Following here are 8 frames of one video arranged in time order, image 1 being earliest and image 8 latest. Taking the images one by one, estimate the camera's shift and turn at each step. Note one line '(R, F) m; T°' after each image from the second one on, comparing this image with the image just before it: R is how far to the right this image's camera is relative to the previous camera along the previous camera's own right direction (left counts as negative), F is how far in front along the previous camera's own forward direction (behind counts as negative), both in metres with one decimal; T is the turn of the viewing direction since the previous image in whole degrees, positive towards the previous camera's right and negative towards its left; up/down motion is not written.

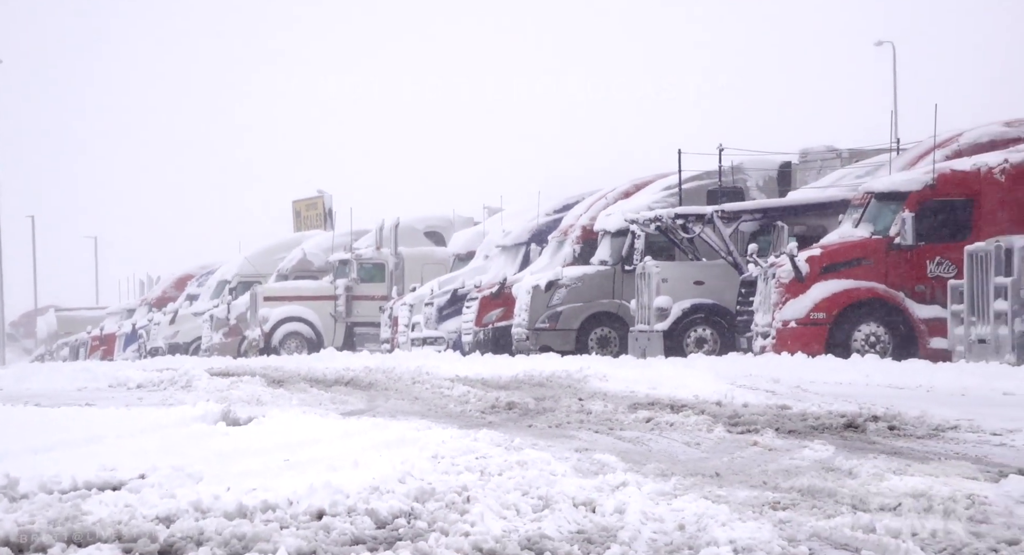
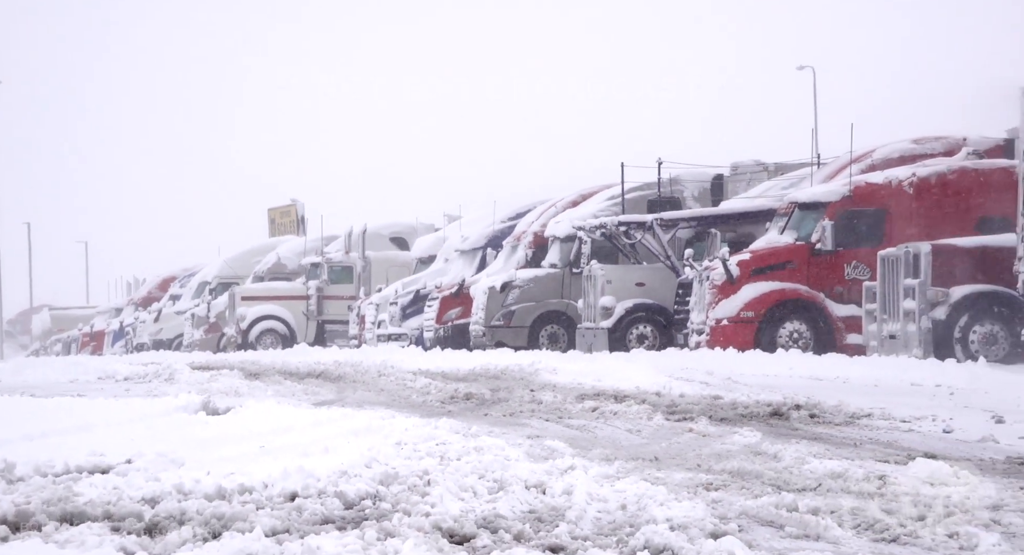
(+0.3, -0.5) m; -1°
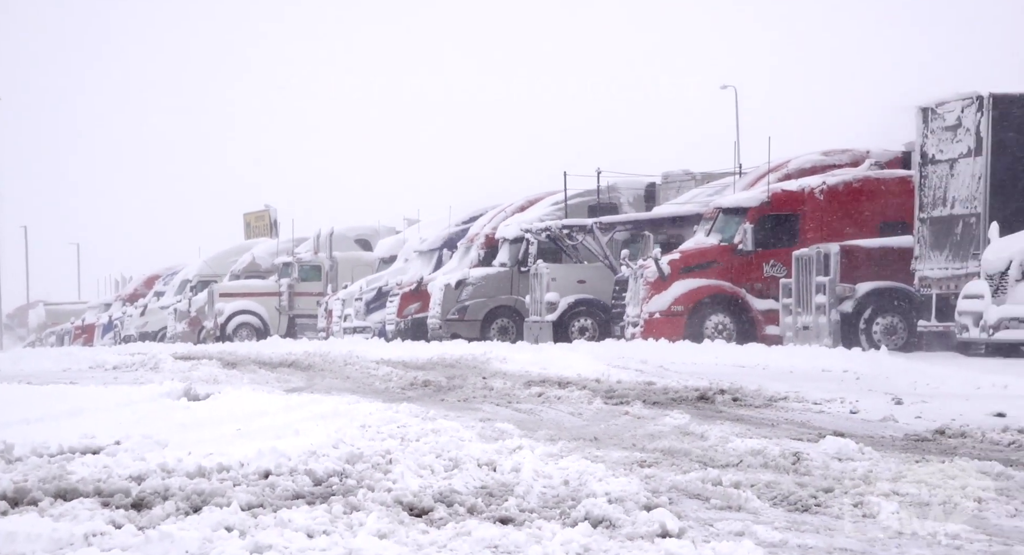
(+0.1, -0.7) m; +1°
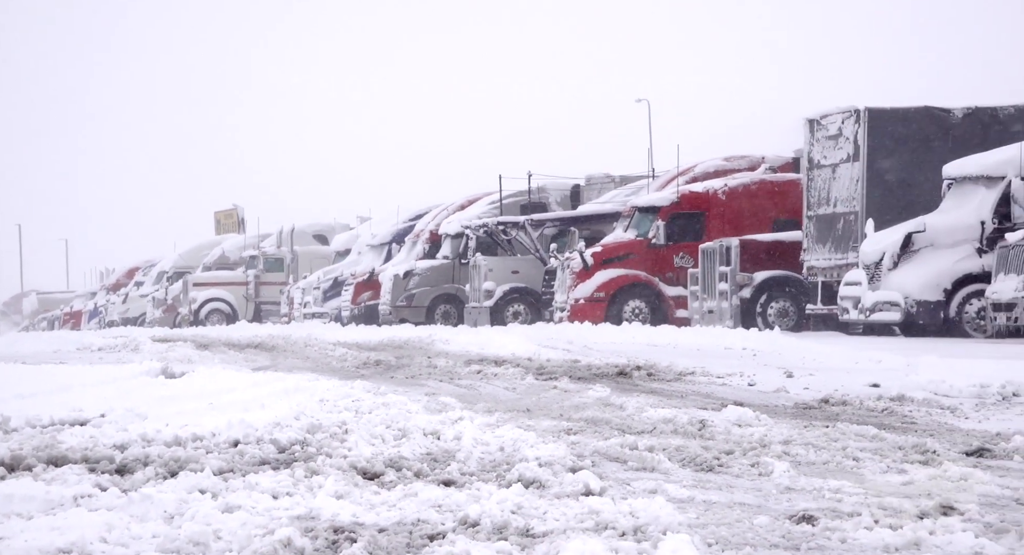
(+0.1, -0.9) m; +2°
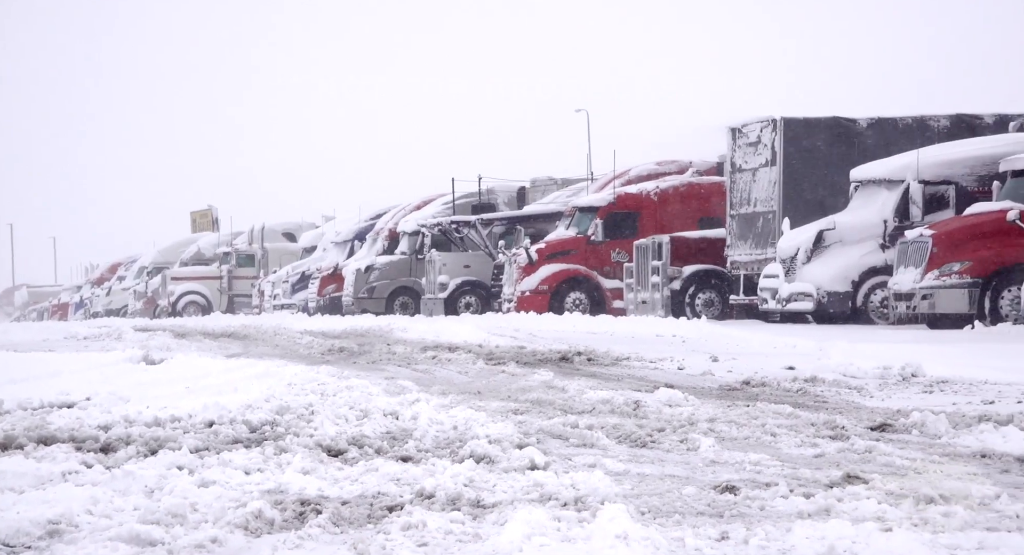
(+0.1, -0.8) m; +1°
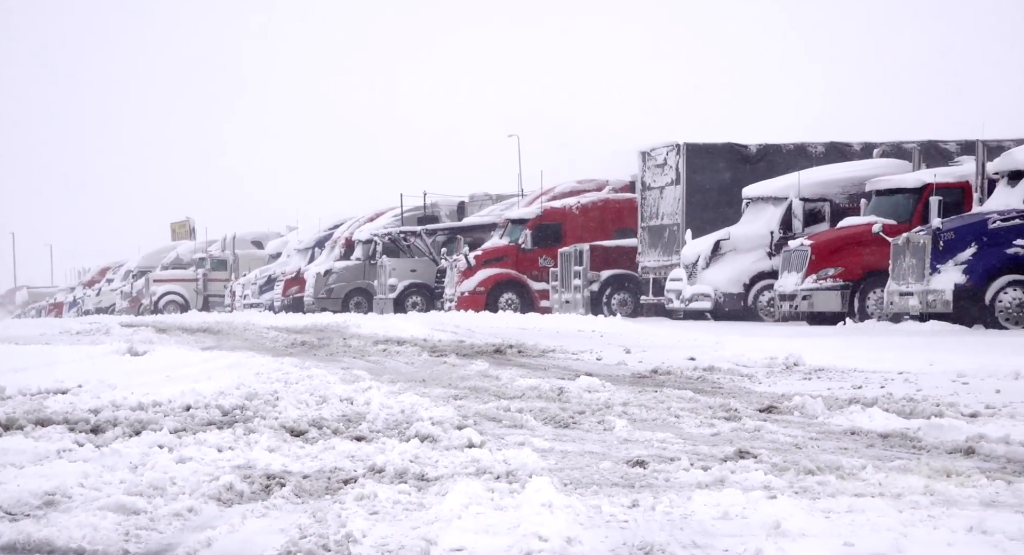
(+0.1, -1.3) m; +2°
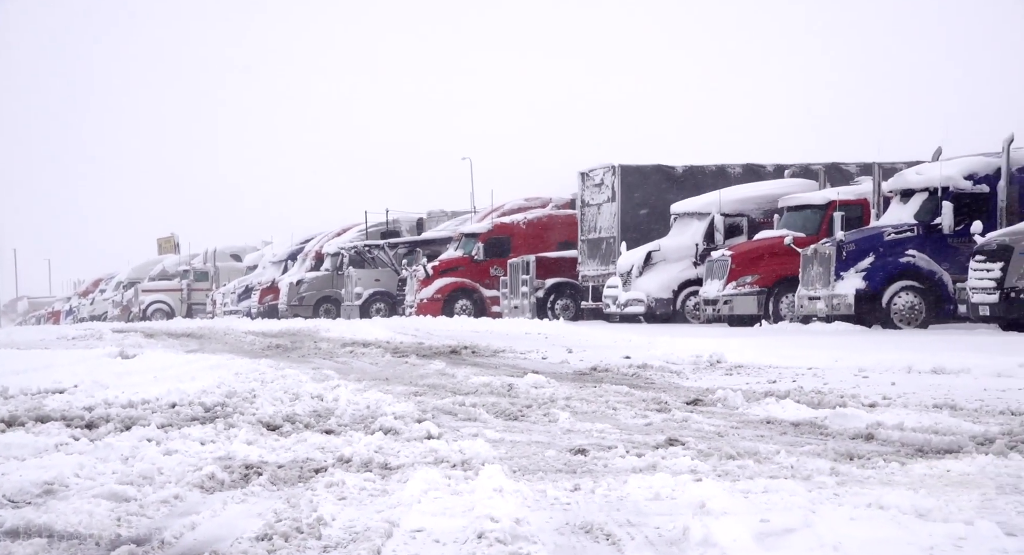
(+0.1, -1.1) m; +1°
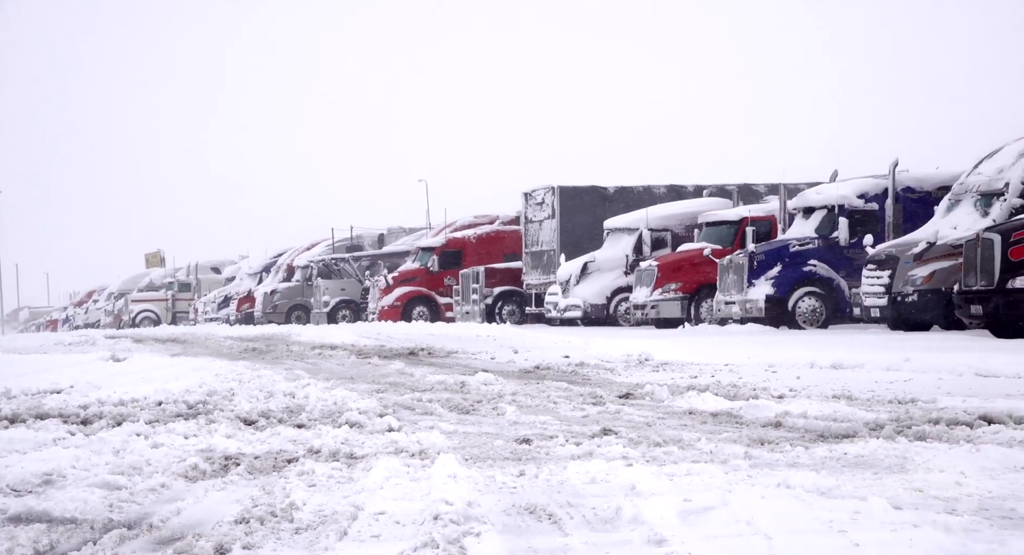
(+0.1, -1.3) m; +1°
